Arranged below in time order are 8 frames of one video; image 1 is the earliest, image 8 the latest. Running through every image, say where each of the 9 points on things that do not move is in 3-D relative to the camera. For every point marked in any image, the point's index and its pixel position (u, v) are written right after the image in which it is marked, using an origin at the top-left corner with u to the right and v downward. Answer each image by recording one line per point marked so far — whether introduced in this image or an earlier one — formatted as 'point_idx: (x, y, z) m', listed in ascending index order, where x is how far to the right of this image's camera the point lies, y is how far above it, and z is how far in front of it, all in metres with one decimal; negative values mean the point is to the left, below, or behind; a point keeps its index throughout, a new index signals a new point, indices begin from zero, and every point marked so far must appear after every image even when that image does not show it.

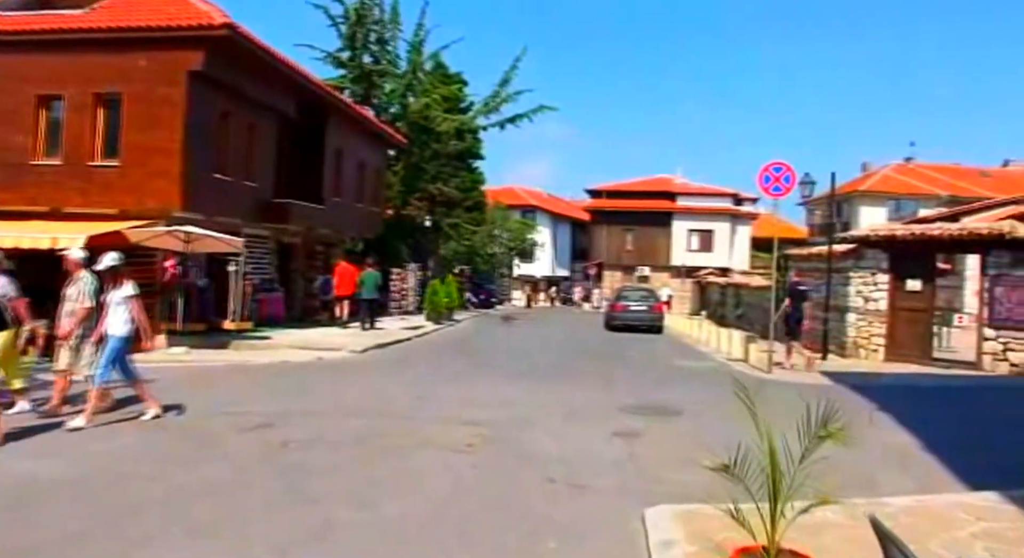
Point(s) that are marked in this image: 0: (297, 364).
0: (-3.9, -1.5, +17.5) m
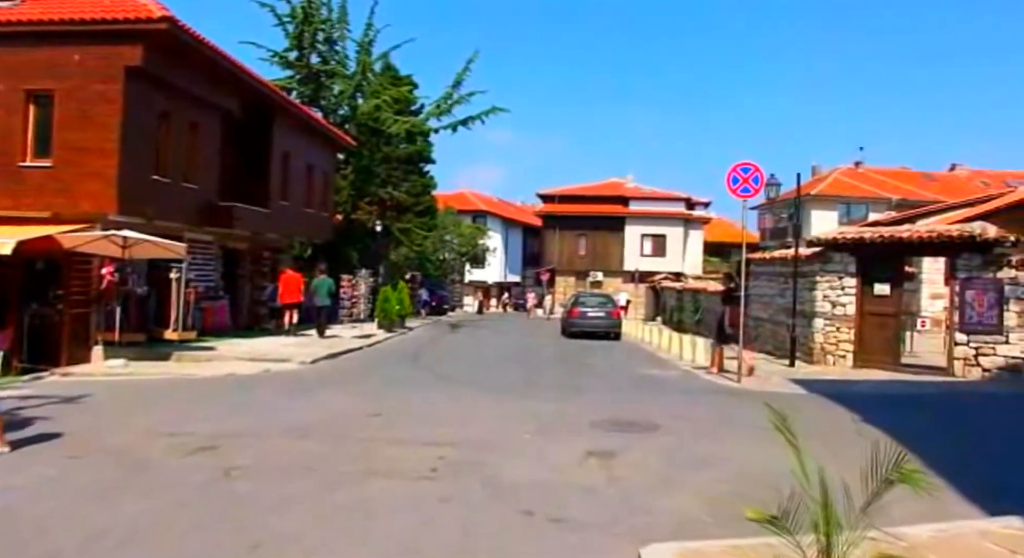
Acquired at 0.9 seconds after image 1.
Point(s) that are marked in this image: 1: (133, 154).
0: (-4.5, -1.7, +16.5) m
1: (-7.6, +2.5, +19.6) m
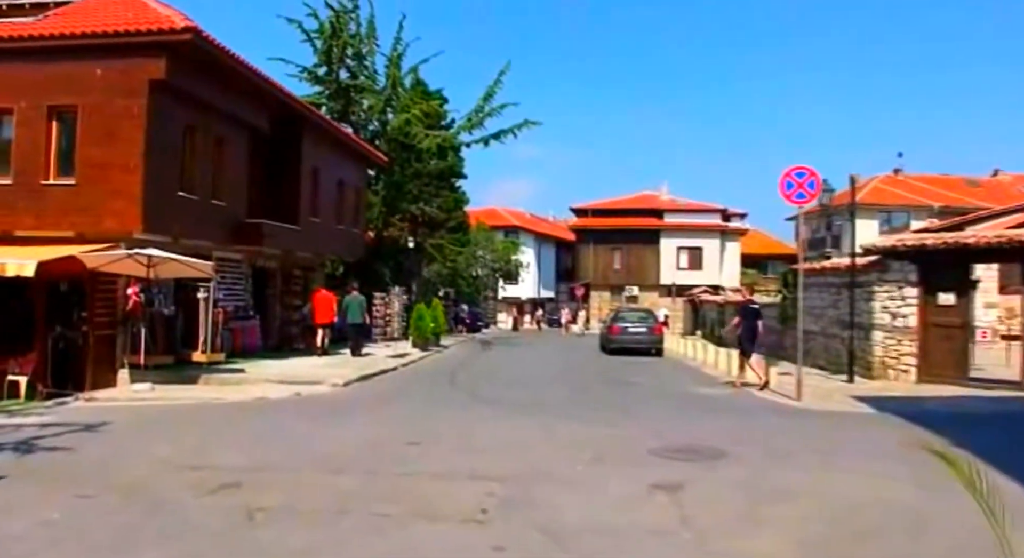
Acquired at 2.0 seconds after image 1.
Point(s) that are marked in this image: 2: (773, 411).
0: (-3.8, -2.0, +15.6) m
1: (-6.8, +2.1, +18.9) m
2: (+3.8, -1.9, +14.2) m
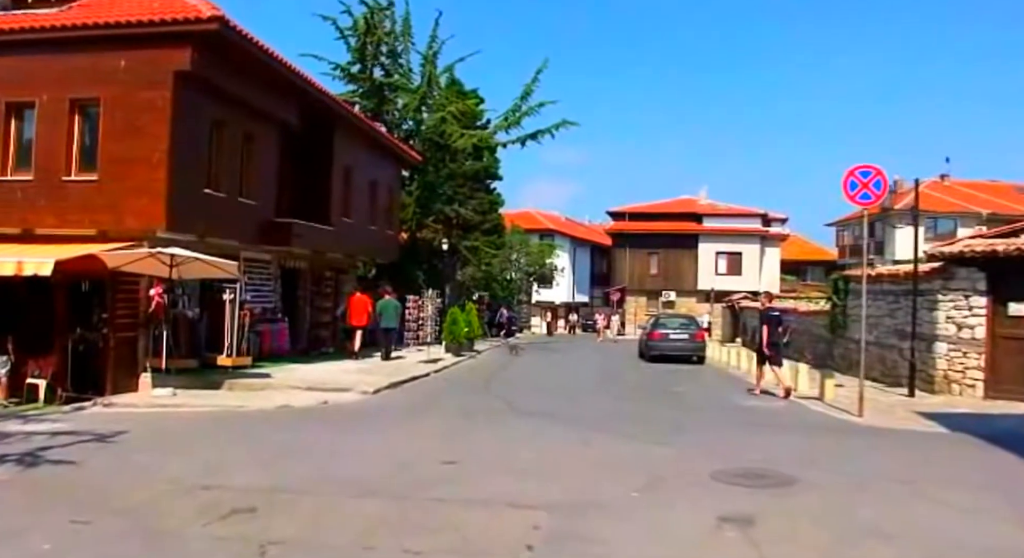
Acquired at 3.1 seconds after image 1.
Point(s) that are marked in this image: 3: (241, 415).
0: (-3.2, -2.0, +14.7) m
1: (-6.1, +2.1, +18.2) m
2: (+4.3, -2.0, +13.1) m
3: (-4.0, -2.0, +14.3) m
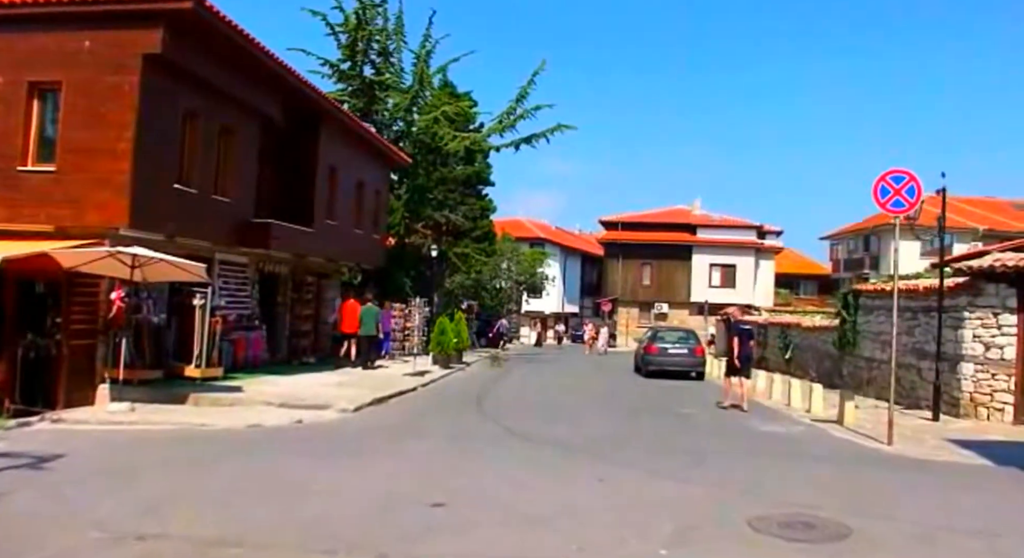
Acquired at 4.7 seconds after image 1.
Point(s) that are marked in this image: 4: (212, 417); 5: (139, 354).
0: (-3.3, -2.1, +13.3) m
1: (-6.1, +2.0, +16.7) m
2: (+4.3, -2.2, +11.7) m
3: (-4.1, -2.1, +12.8) m
4: (-4.5, -2.0, +14.5) m
5: (-6.7, -1.3, +17.6) m
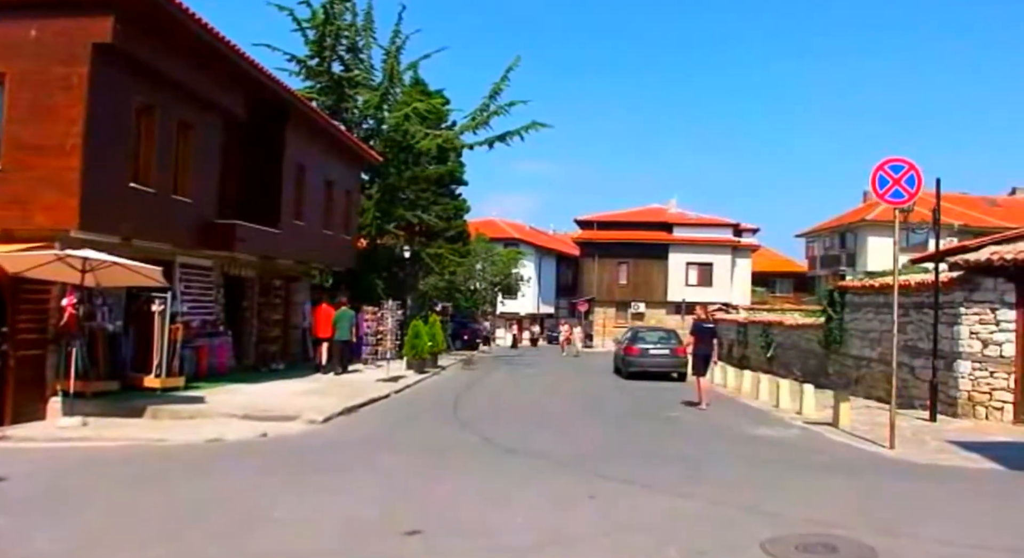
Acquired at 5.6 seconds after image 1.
0: (-3.5, -2.1, +12.3) m
1: (-6.5, +1.9, +15.6) m
2: (+4.1, -2.1, +10.9) m
3: (-4.3, -2.1, +11.9) m
4: (-4.7, -2.1, +13.5) m
5: (-7.1, -1.4, +16.6) m
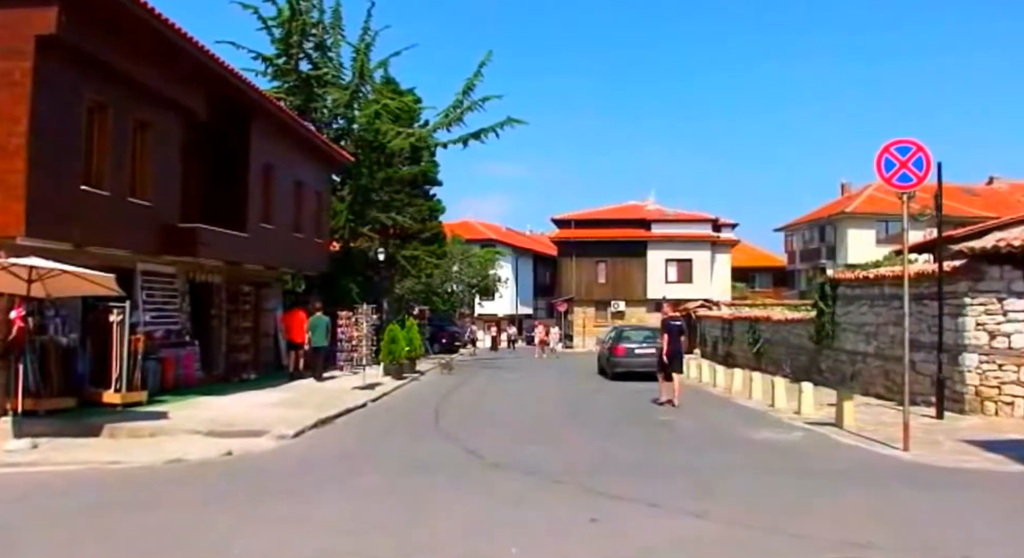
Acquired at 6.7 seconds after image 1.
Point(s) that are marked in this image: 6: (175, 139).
0: (-3.7, -2.2, +11.2) m
1: (-6.8, +1.8, +14.5) m
2: (+4.0, -2.0, +10.0) m
3: (-4.4, -2.2, +10.8) m
4: (-4.9, -2.2, +12.5) m
5: (-7.3, -1.6, +15.4) m
6: (-6.7, +2.8, +19.5) m
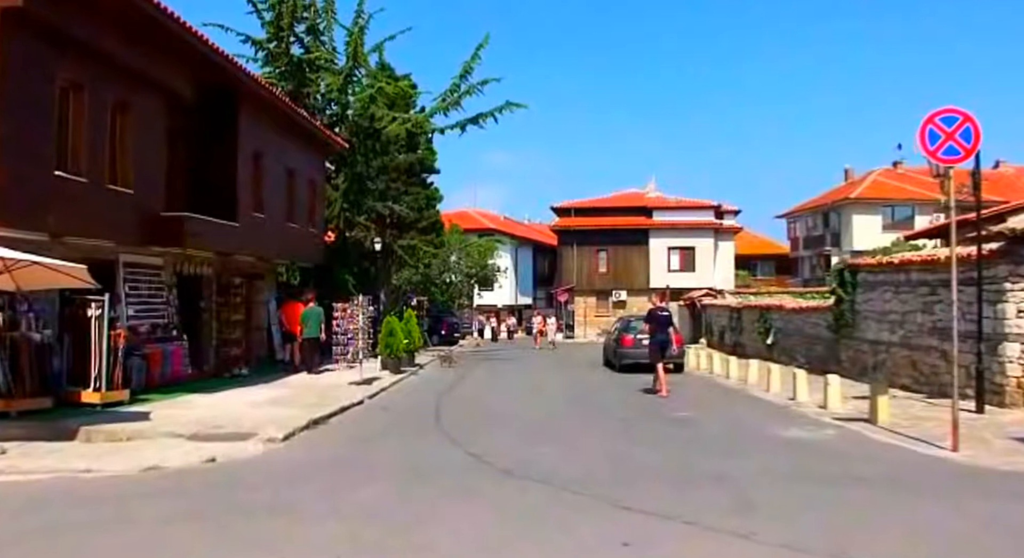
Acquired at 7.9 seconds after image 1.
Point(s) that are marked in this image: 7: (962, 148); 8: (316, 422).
0: (-3.5, -2.1, +10.2) m
1: (-6.7, +1.9, +13.4) m
2: (+4.1, -1.9, +9.0) m
3: (-4.3, -2.1, +9.7) m
4: (-4.8, -2.1, +11.4) m
5: (-7.2, -1.5, +14.3) m
6: (-6.6, +3.0, +18.4) m
7: (+5.2, +1.5, +11.4) m
8: (-2.9, -2.1, +14.5) m
